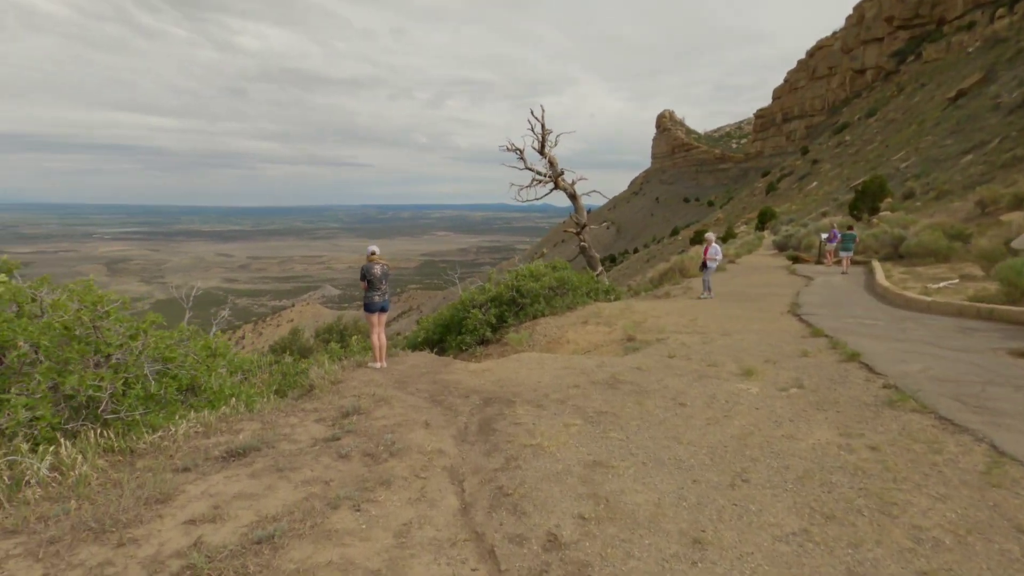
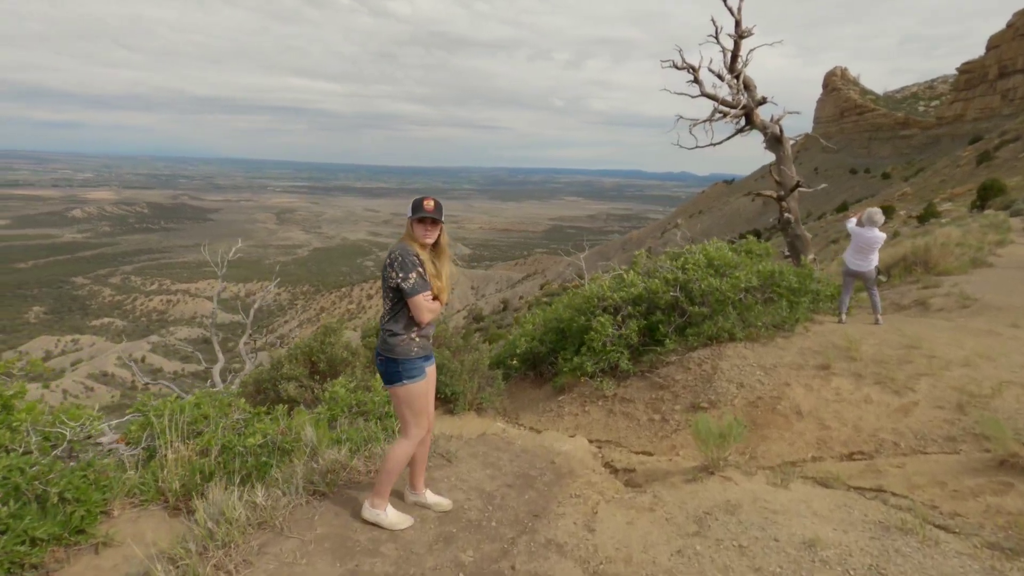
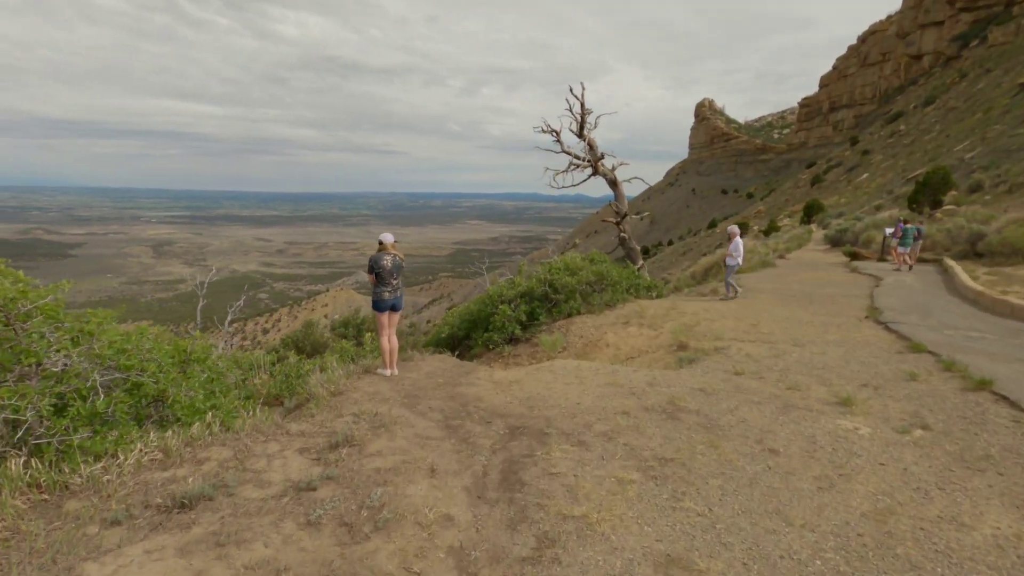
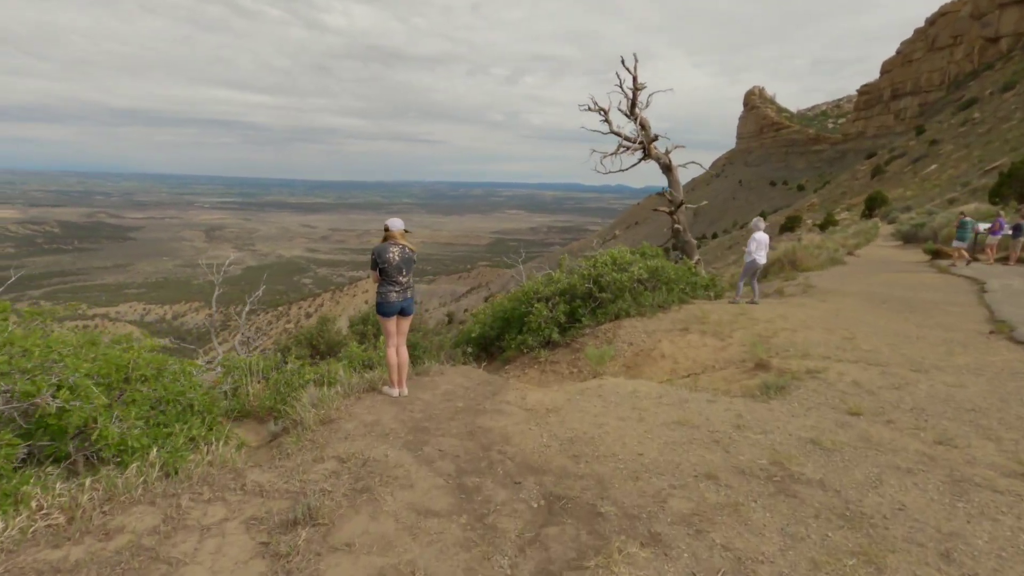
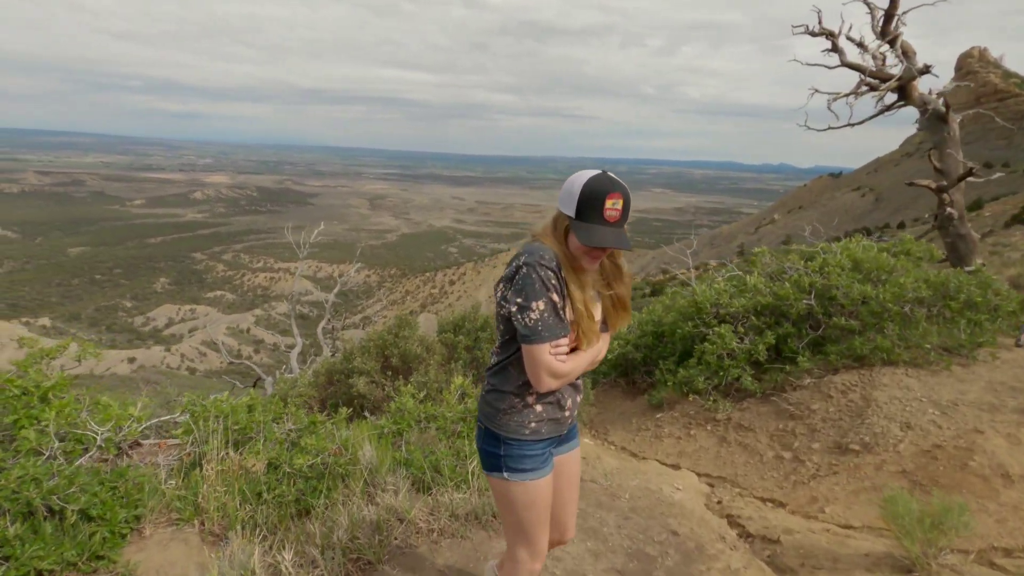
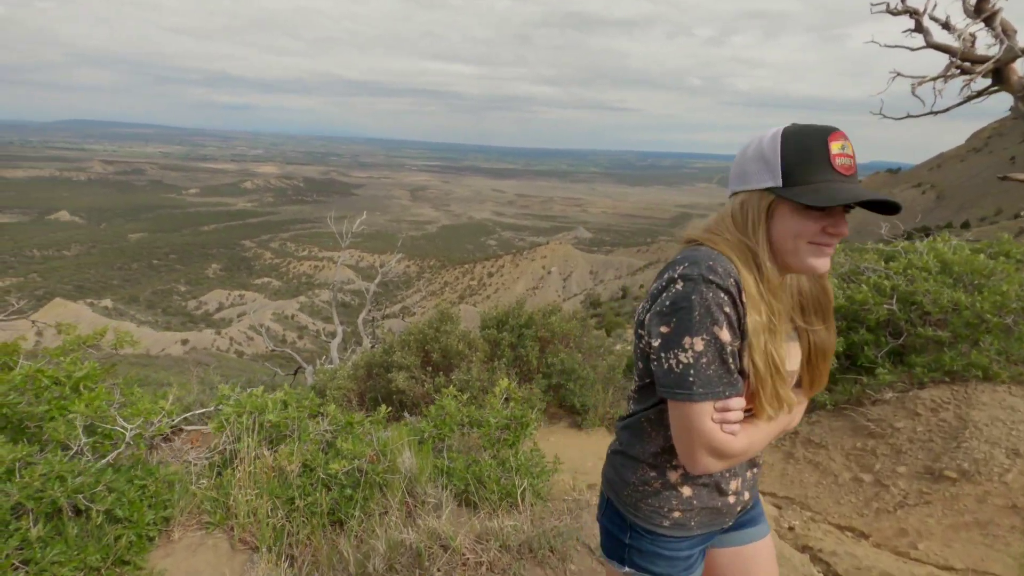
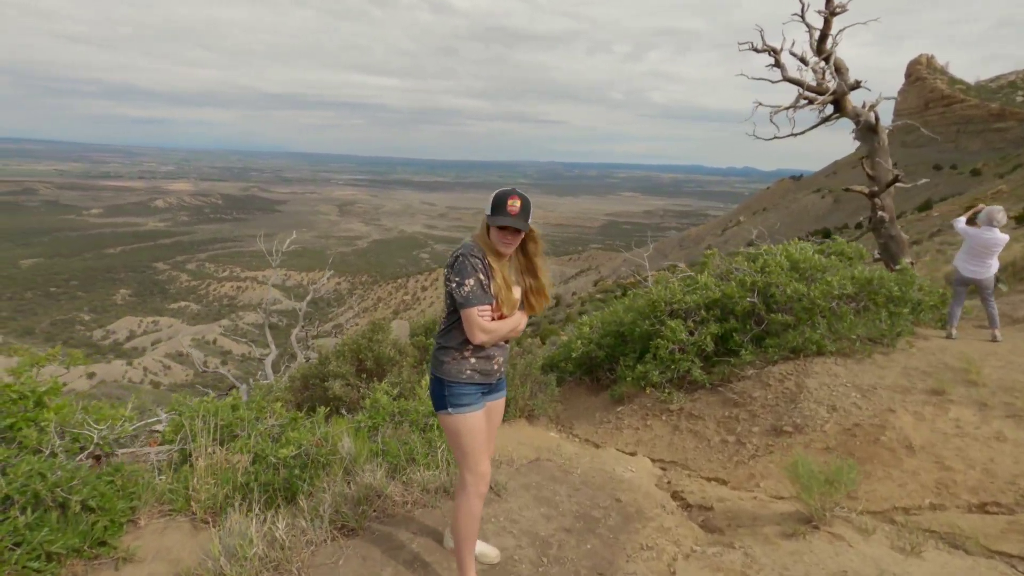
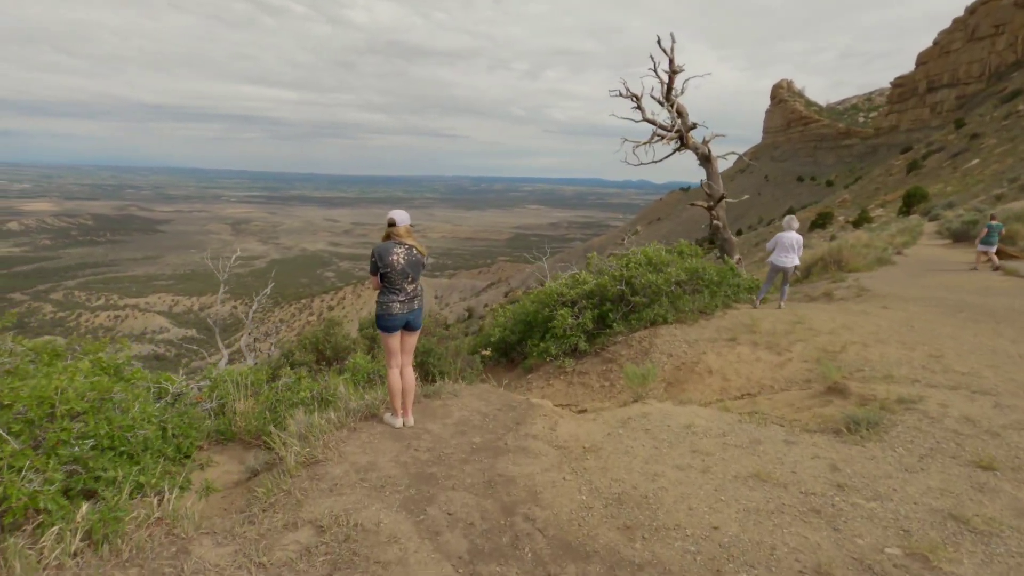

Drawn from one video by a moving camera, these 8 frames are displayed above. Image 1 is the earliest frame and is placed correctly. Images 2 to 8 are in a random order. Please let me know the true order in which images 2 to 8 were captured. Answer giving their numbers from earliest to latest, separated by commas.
3, 4, 8, 2, 7, 5, 6
